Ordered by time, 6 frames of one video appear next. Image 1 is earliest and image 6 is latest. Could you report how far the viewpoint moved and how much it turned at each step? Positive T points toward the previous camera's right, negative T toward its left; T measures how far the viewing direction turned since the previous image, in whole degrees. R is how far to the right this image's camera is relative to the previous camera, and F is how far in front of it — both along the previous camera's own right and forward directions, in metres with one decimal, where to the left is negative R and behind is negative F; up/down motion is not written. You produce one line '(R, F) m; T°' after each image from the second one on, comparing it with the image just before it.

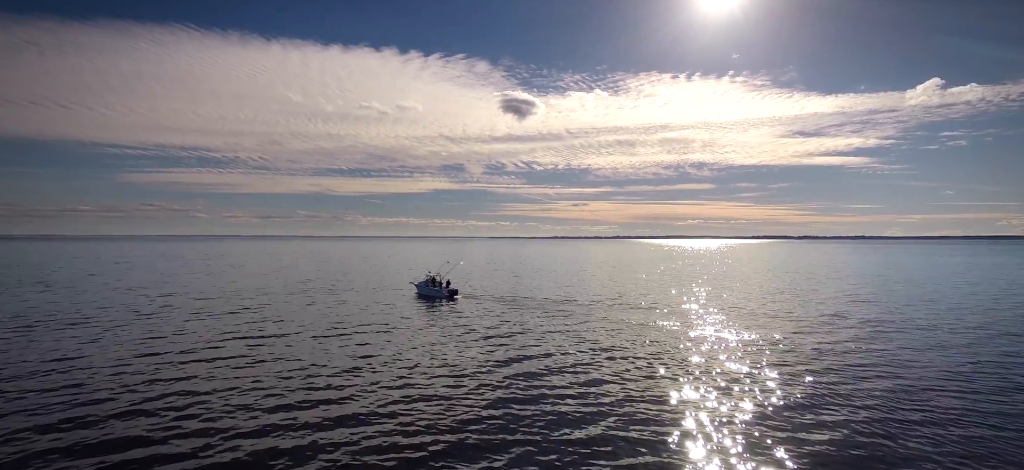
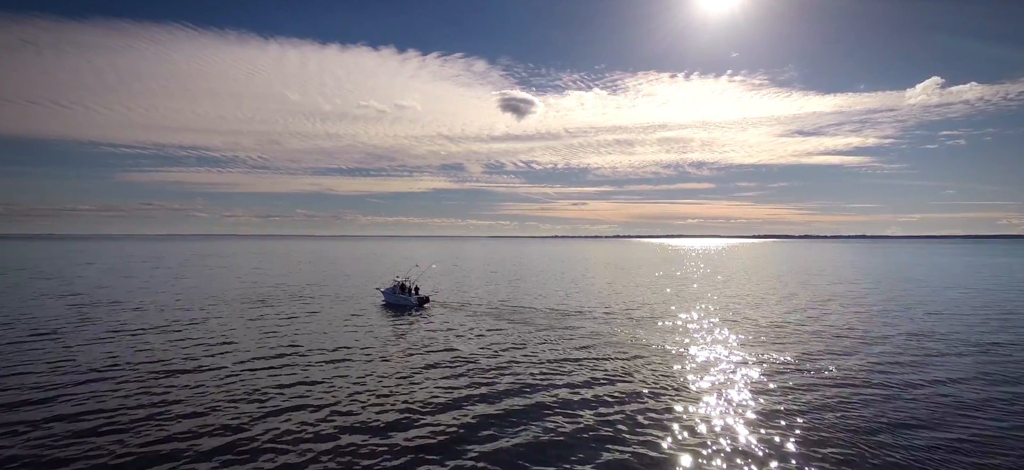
(+0.5, +2.1) m; 0°
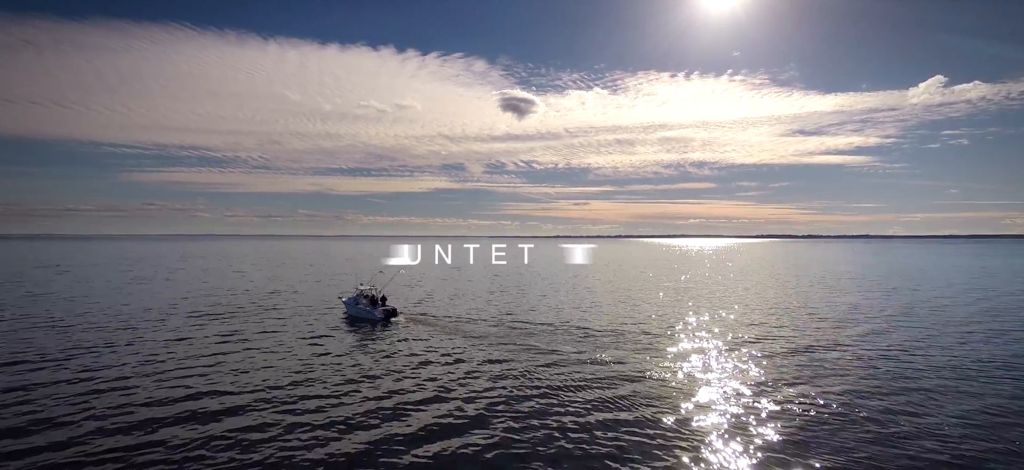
(+0.4, +4.3) m; 0°
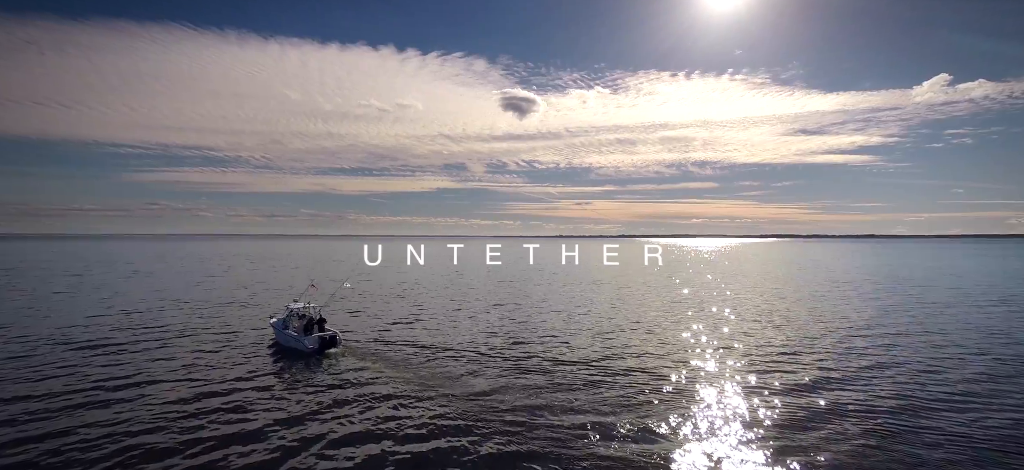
(-0.3, +5.7) m; 0°
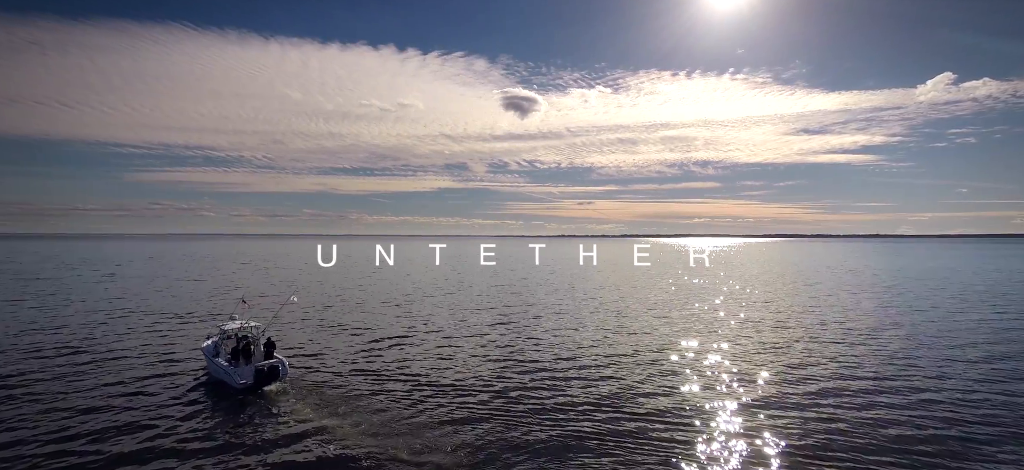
(-0.7, +4.3) m; 0°
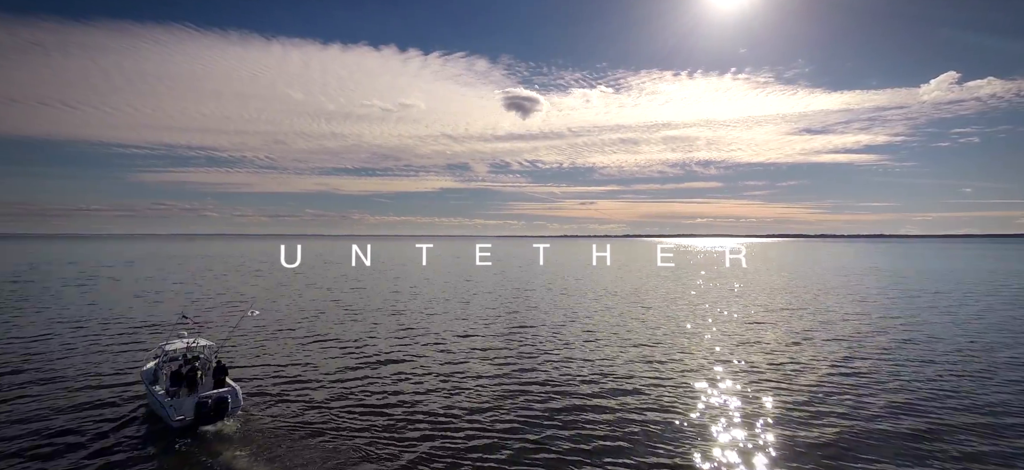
(-0.1, +2.2) m; 0°
